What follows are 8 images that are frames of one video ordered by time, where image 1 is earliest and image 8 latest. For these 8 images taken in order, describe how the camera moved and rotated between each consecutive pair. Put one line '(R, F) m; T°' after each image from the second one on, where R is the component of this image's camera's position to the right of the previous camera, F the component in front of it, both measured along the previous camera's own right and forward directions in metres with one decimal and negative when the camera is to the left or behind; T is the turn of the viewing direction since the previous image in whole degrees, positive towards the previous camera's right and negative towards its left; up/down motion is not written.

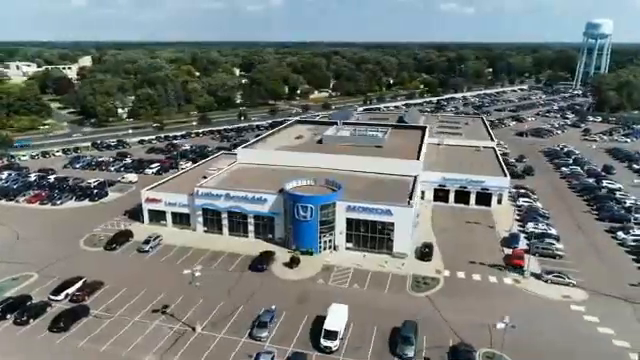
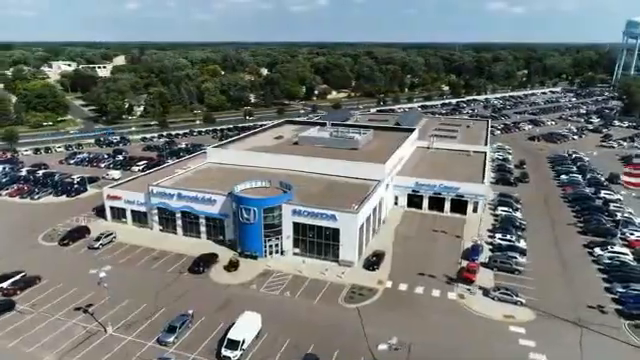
(+8.3, +1.8) m; -5°
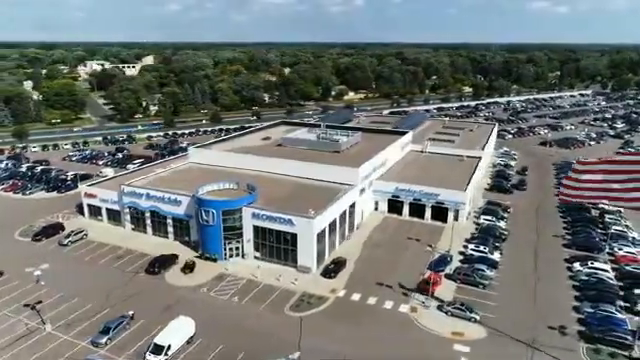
(+6.3, +1.2) m; -4°
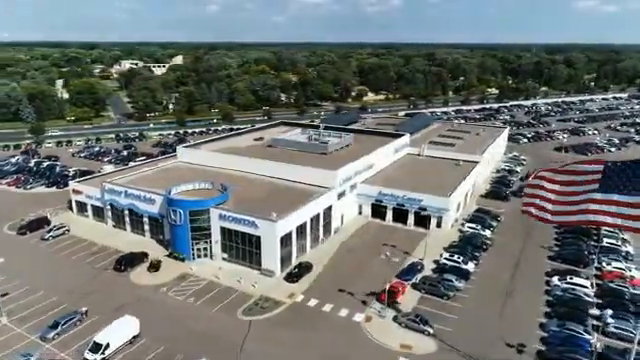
(+5.6, +0.9) m; -4°
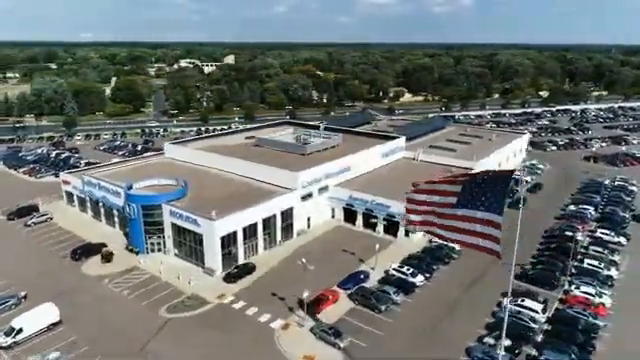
(+9.5, +1.6) m; -8°
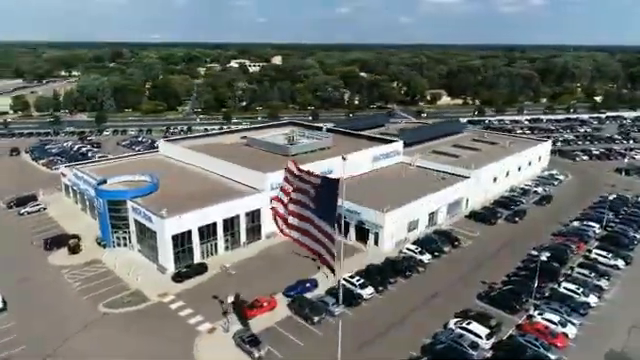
(+8.3, +1.8) m; -7°
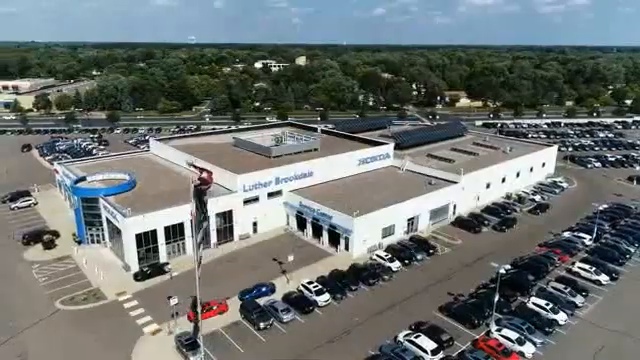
(+5.5, +1.0) m; -4°
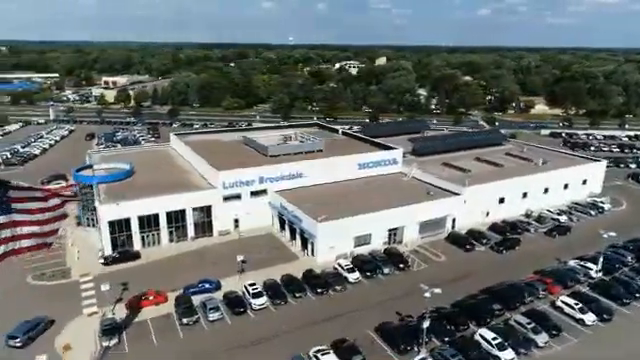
(+10.5, +2.1) m; -12°
